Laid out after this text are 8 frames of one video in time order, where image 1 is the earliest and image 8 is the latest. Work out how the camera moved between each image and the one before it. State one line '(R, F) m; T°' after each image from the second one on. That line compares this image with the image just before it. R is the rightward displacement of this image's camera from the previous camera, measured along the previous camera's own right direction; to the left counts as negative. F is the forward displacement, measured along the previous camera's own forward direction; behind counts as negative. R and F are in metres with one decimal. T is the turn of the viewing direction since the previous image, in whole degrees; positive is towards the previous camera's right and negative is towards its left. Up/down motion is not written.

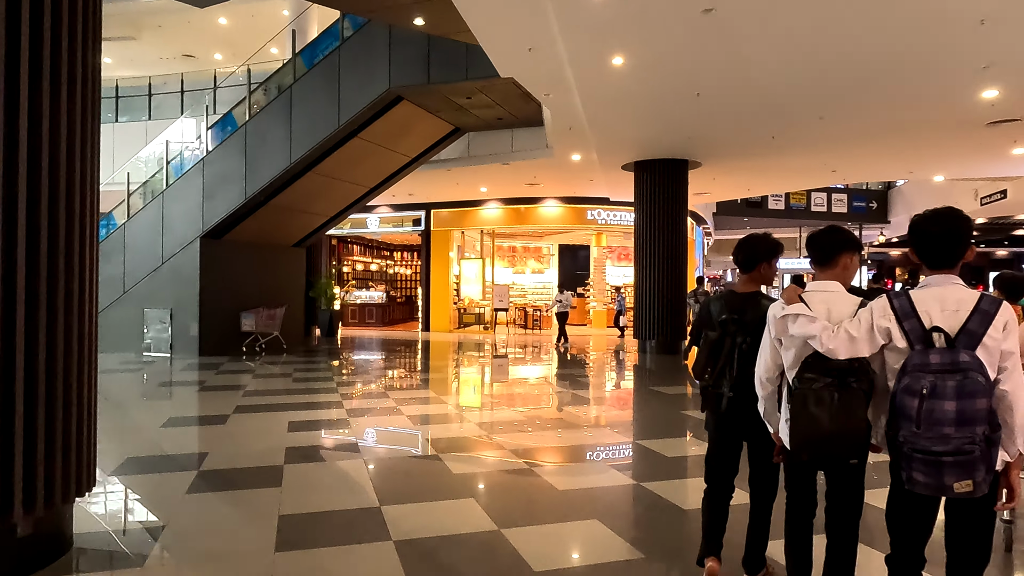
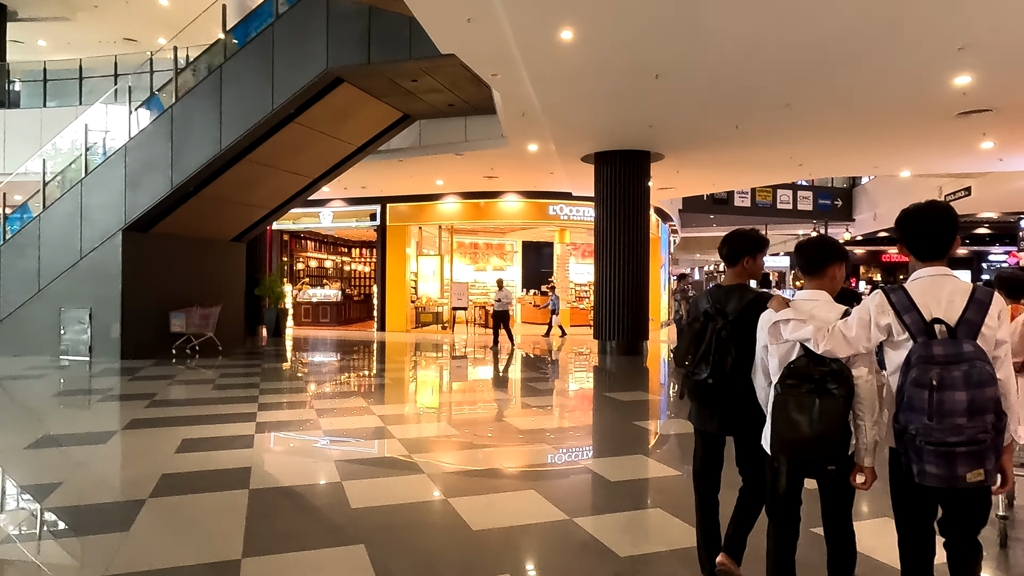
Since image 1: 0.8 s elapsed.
(+0.2, +0.5) m; +2°
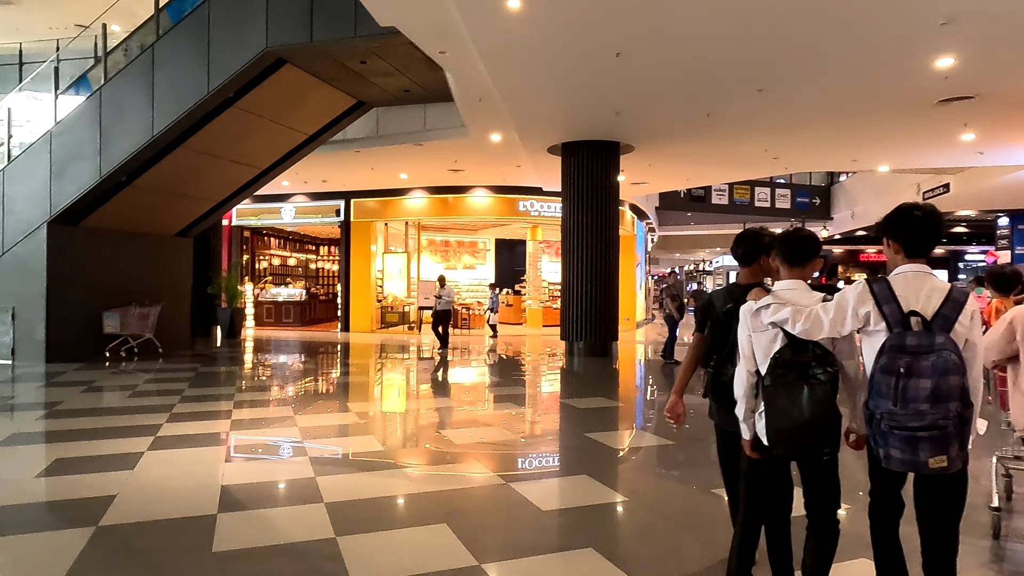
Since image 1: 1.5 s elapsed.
(+0.3, +0.5) m; +1°
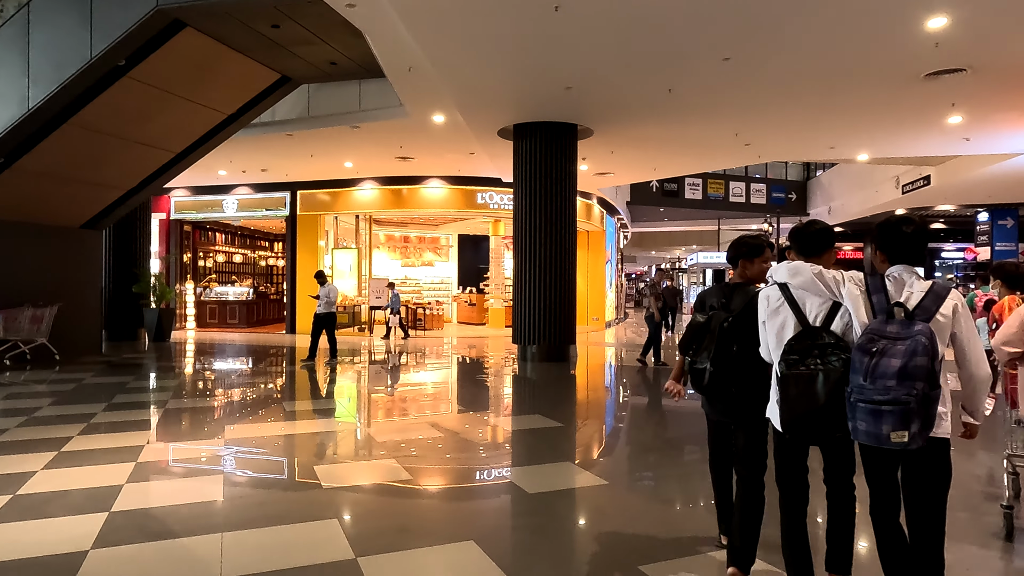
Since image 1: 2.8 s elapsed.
(+0.4, +0.8) m; +2°
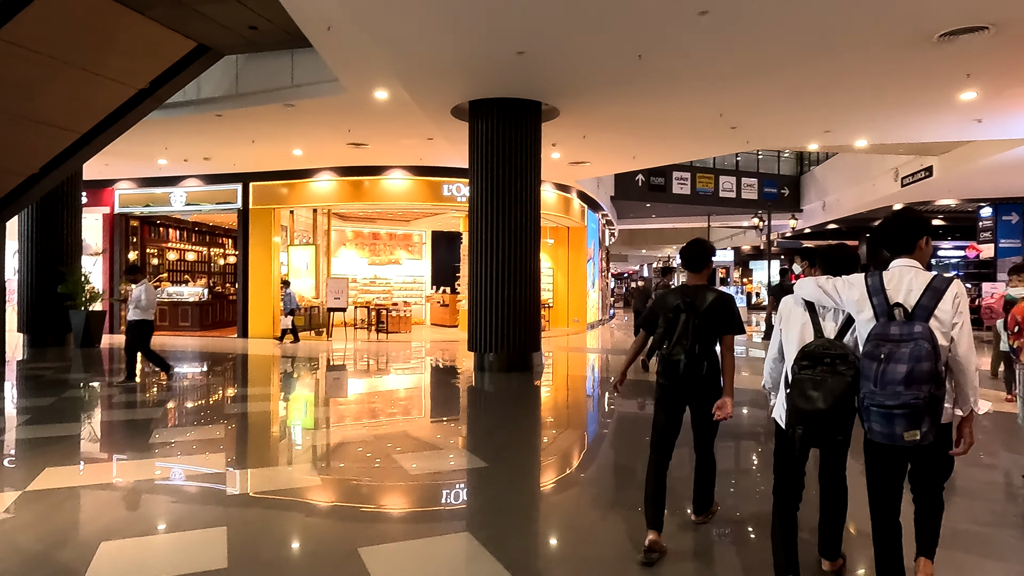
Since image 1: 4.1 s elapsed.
(+0.4, +0.9) m; 0°
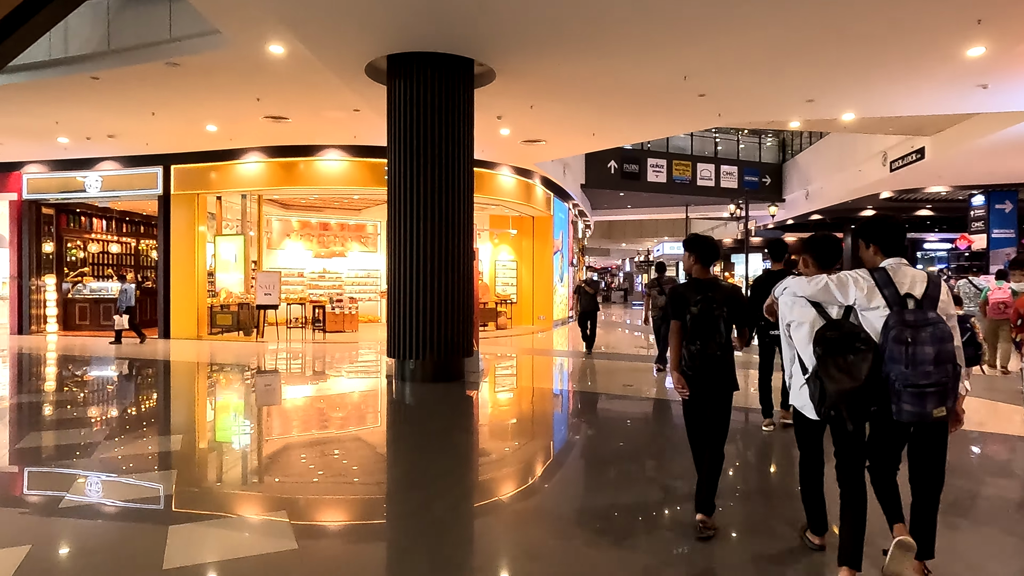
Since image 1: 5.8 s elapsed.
(+0.5, +1.1) m; +1°
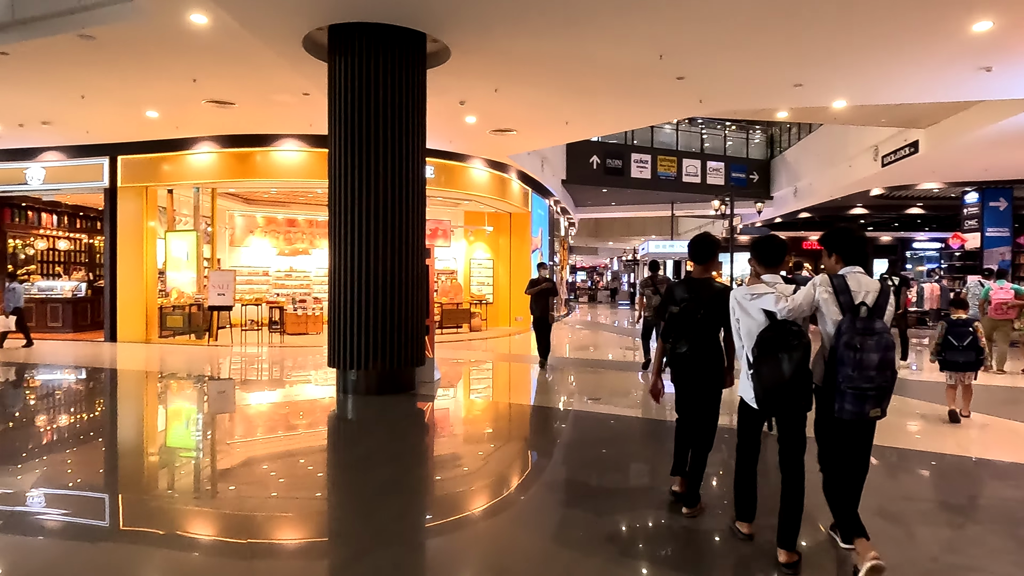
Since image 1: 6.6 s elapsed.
(+0.3, +0.6) m; +1°
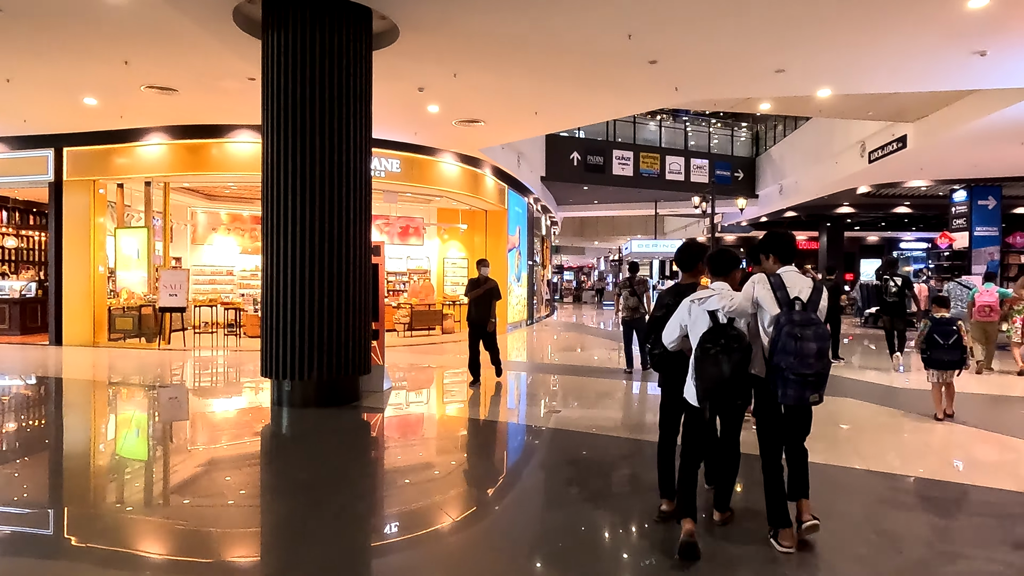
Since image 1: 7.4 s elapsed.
(+0.3, +0.5) m; +1°
